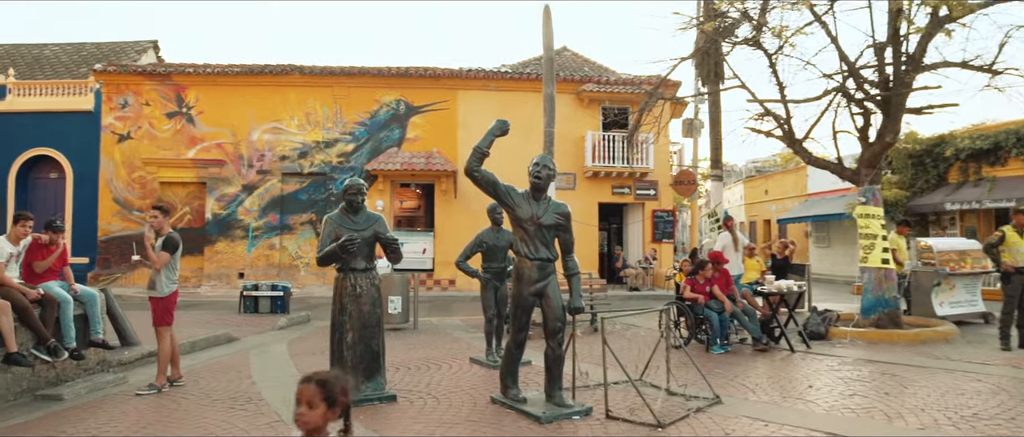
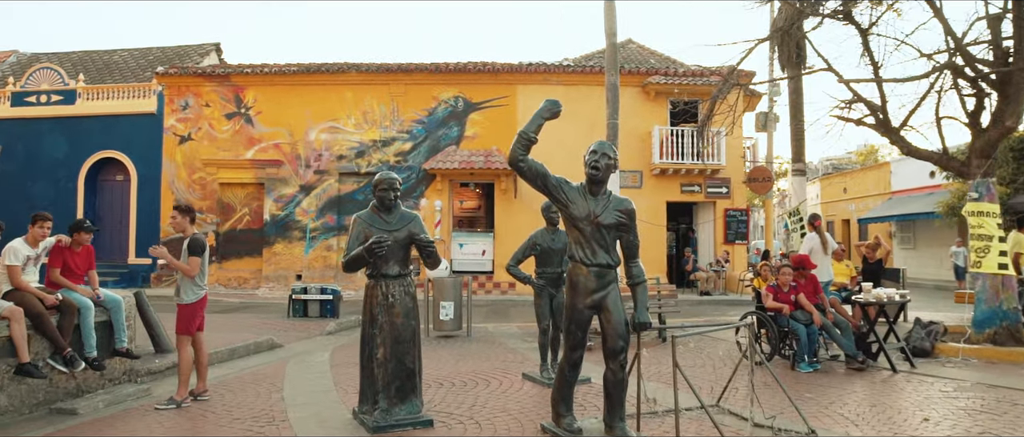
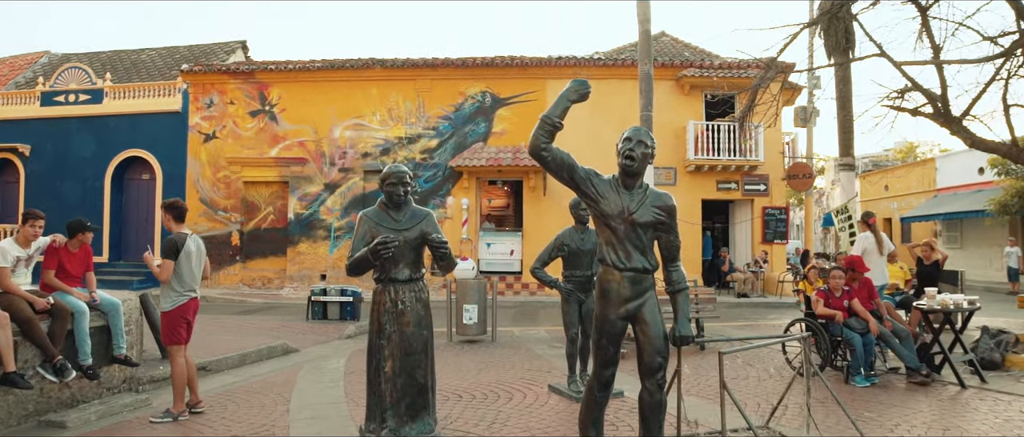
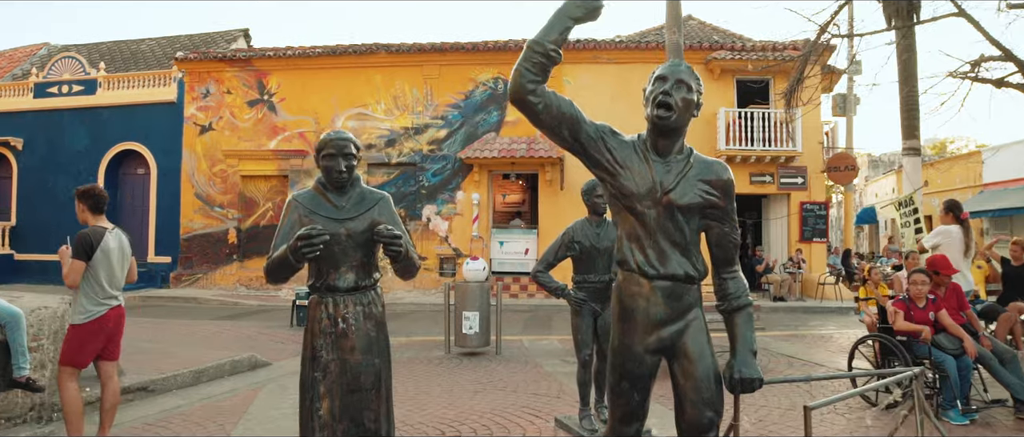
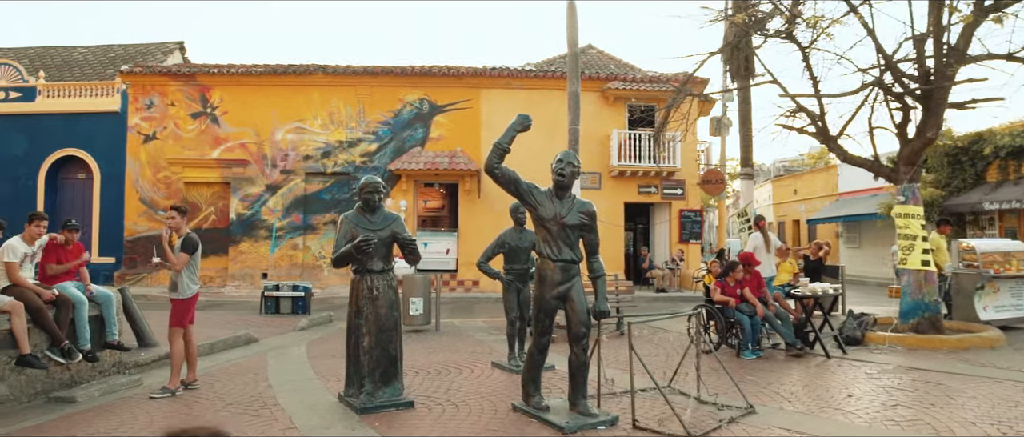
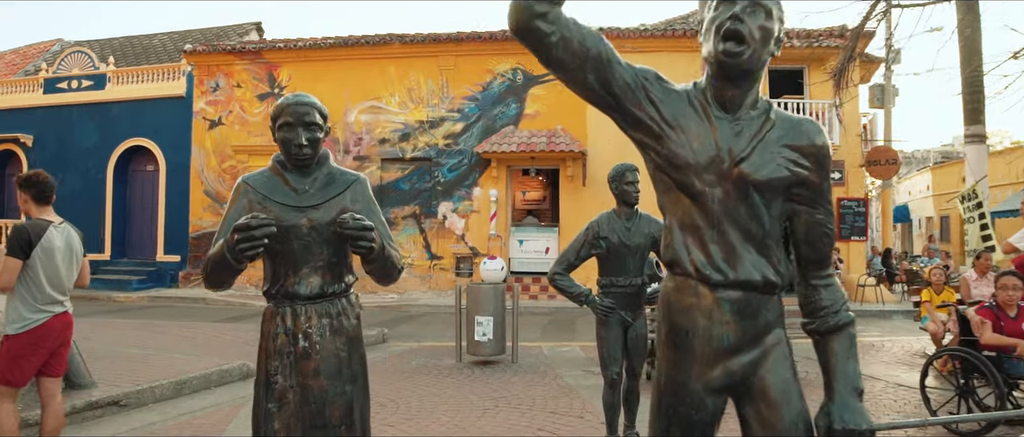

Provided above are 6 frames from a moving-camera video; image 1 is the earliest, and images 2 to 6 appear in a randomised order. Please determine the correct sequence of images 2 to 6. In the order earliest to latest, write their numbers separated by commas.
5, 2, 3, 4, 6
